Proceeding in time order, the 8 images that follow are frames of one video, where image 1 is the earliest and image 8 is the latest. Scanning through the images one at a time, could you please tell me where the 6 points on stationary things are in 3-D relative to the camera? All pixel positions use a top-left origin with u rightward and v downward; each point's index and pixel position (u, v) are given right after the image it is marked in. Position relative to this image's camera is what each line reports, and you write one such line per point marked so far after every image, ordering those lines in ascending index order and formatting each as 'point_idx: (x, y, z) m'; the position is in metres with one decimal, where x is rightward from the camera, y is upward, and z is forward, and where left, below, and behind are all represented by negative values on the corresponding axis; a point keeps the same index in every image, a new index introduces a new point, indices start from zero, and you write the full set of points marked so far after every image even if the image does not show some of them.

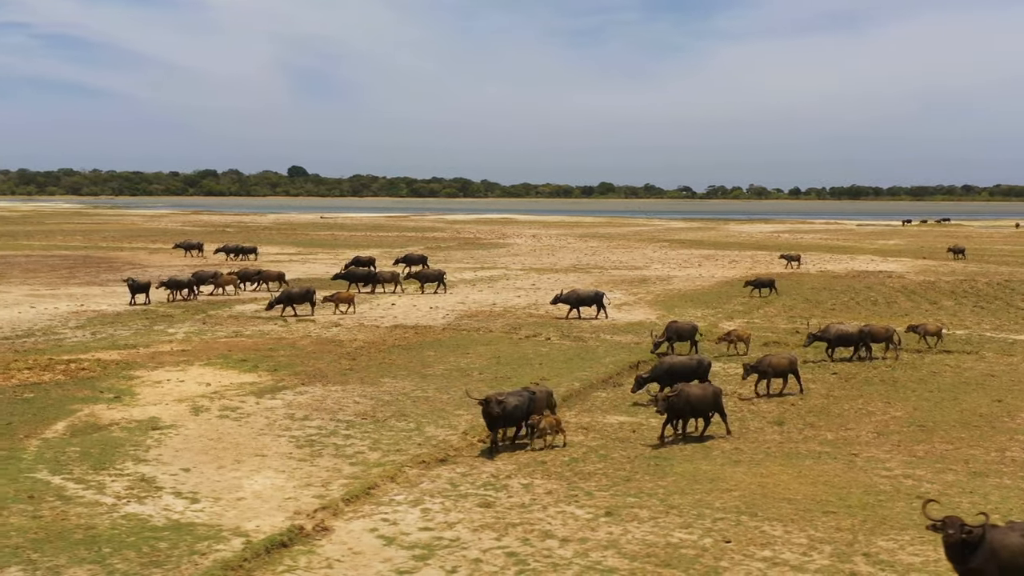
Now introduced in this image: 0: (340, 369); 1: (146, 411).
0: (-2.7, -1.3, +16.7) m
1: (-4.6, -1.6, +13.2) m
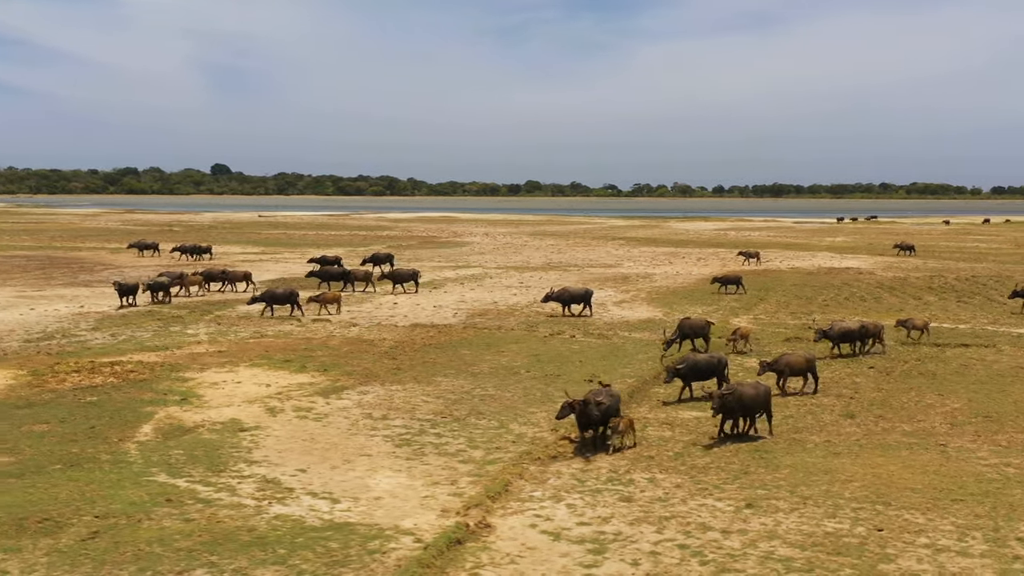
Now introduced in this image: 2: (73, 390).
0: (-1.9, -1.3, +16.7) m
1: (-3.6, -1.6, +13.1) m
2: (-6.0, -1.4, +14.4) m
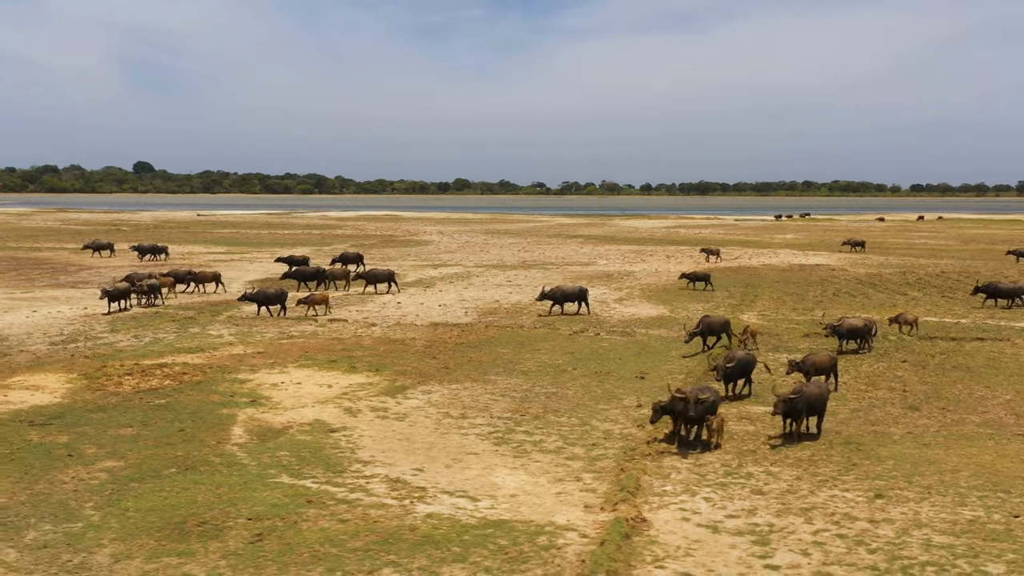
0: (-1.1, -1.3, +16.8) m
1: (-2.6, -1.6, +13.1) m
2: (-5.0, -1.4, +14.2) m
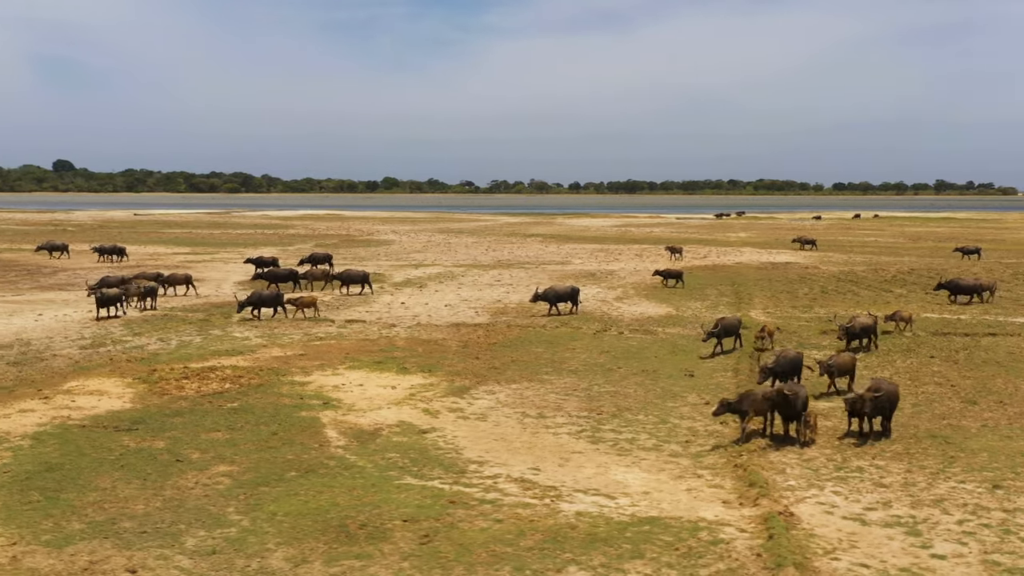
0: (-0.4, -1.3, +16.8) m
1: (-1.6, -1.6, +13.0) m
2: (-4.1, -1.4, +14.0) m
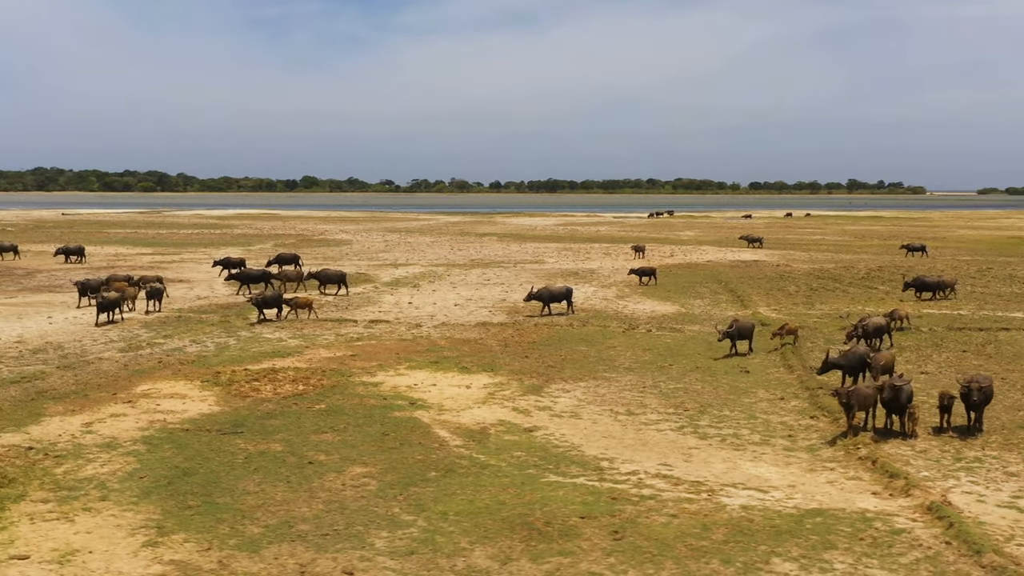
0: (+0.6, -1.3, +16.9) m
1: (-0.4, -1.6, +13.1) m
2: (-3.0, -1.5, +13.9) m
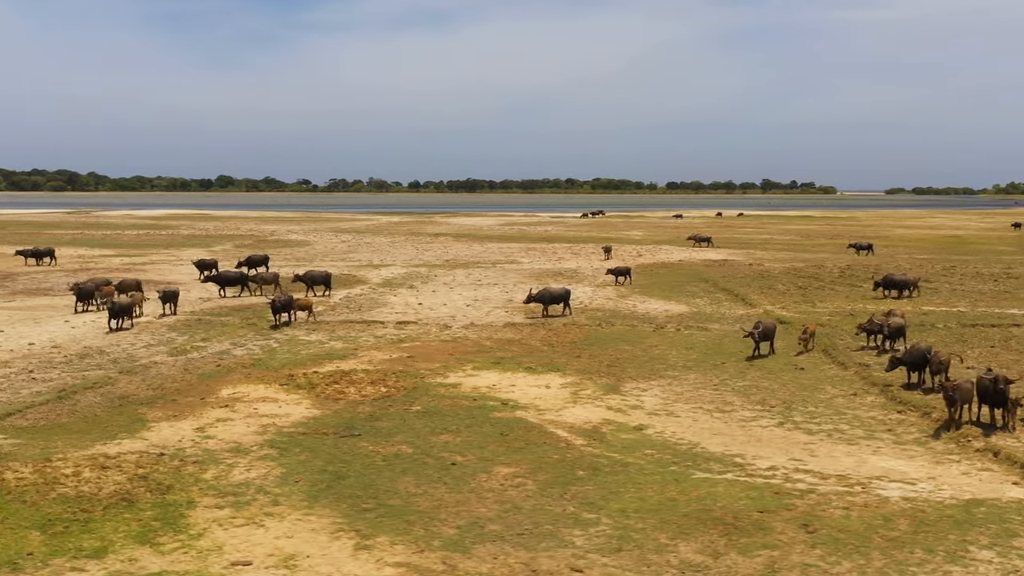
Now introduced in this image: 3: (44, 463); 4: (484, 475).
0: (+1.6, -1.3, +17.1) m
1: (+0.9, -1.6, +13.2) m
2: (-1.8, -1.5, +13.8) m
3: (-4.5, -1.7, +10.2) m
4: (-0.3, -1.8, +10.2) m
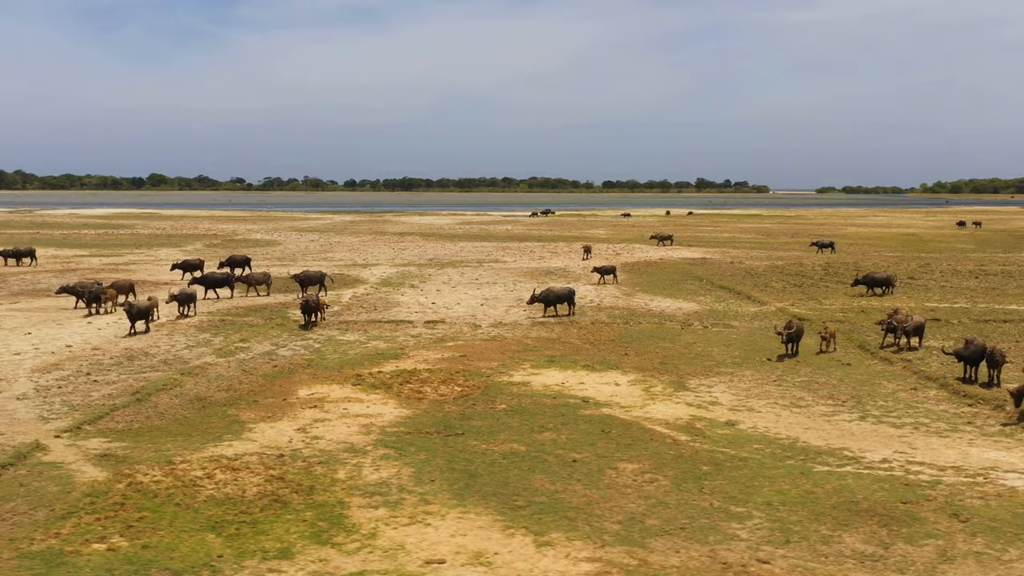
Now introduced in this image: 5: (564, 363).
0: (+2.4, -1.2, +17.3) m
1: (+1.9, -1.6, +13.3) m
2: (-0.7, -1.5, +13.8) m
3: (-3.3, -1.7, +10.0) m
4: (+1.0, -1.8, +10.3) m
5: (+0.8, -1.2, +17.1) m
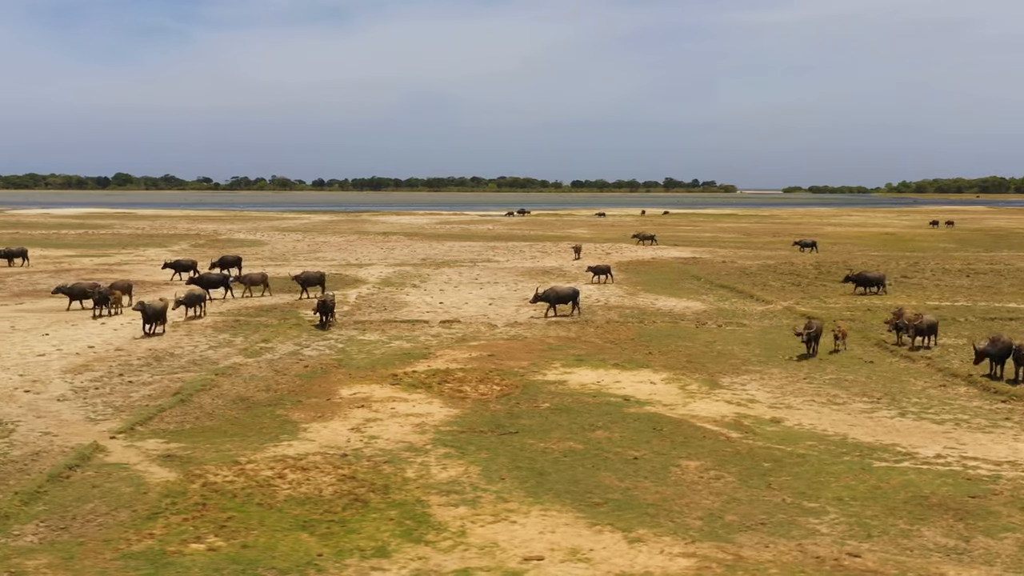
0: (+2.9, -1.2, +17.4) m
1: (+2.5, -1.5, +13.5) m
2: (-0.2, -1.5, +13.9) m
3: (-2.6, -1.7, +10.0) m
4: (+1.6, -1.8, +10.4) m
5: (+1.3, -1.2, +17.2) m
